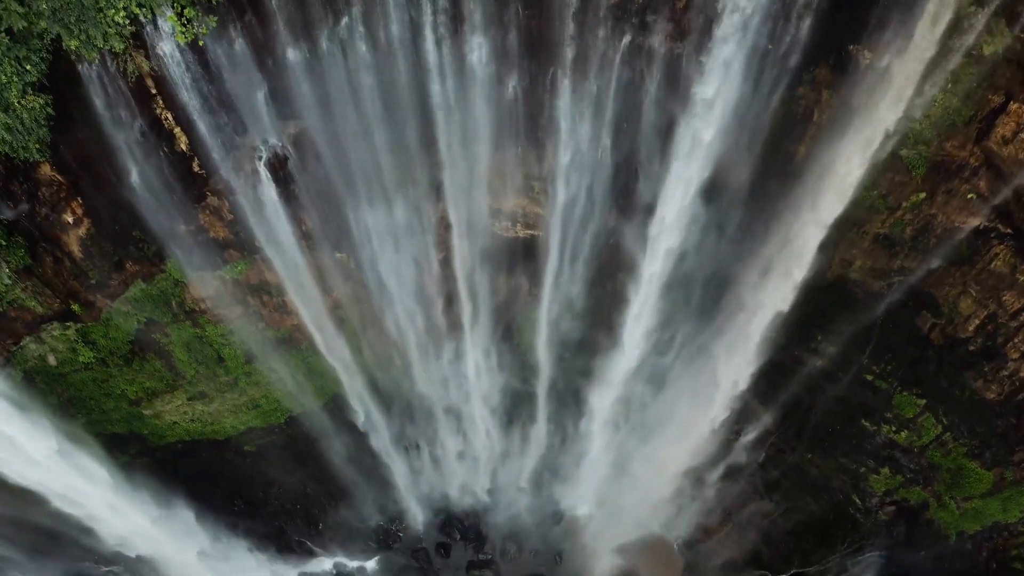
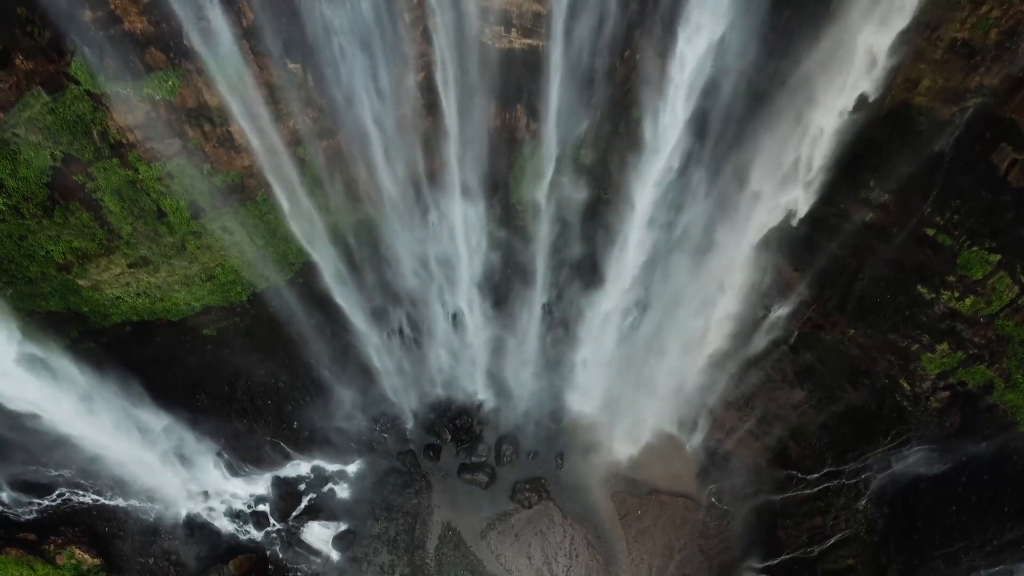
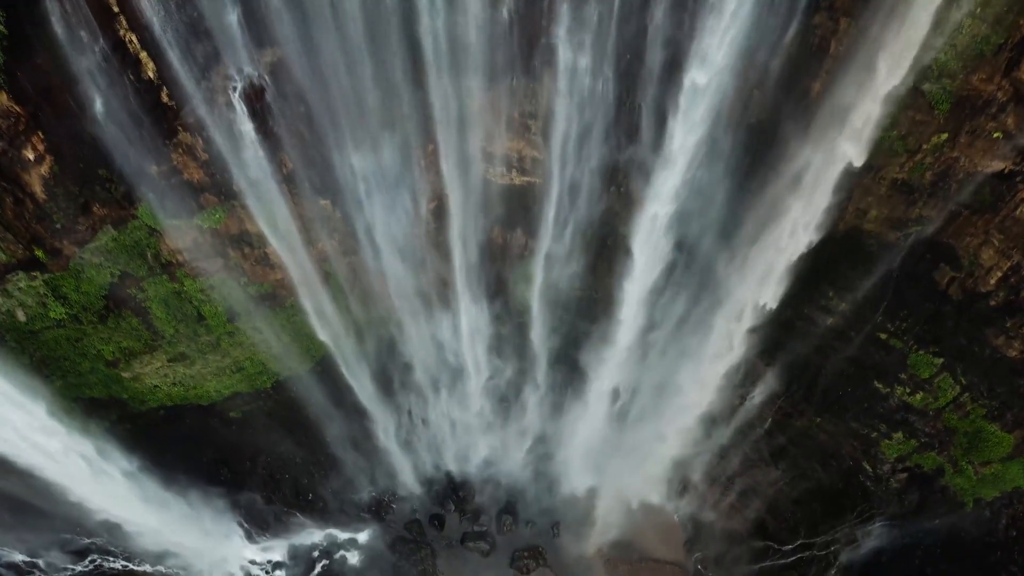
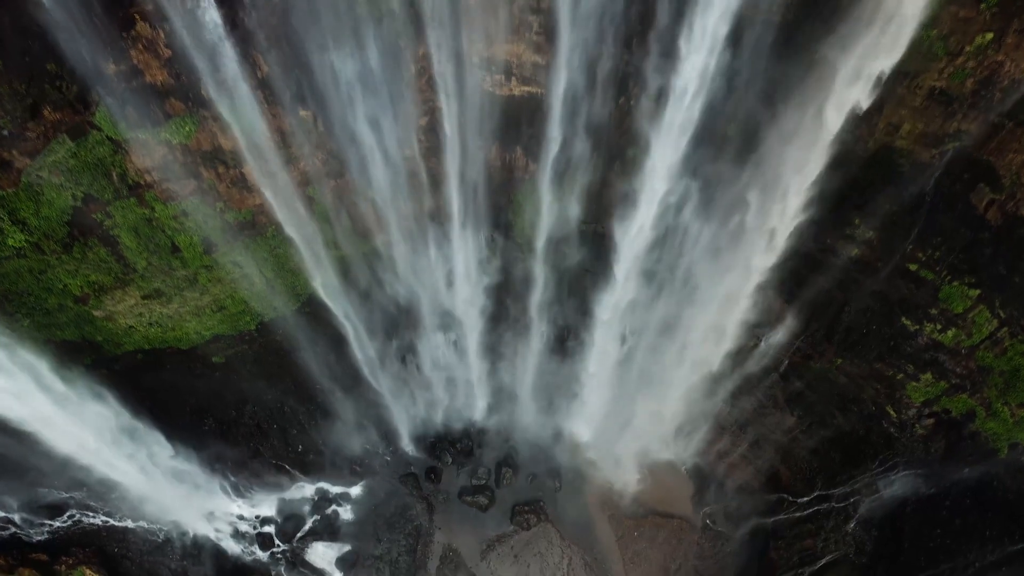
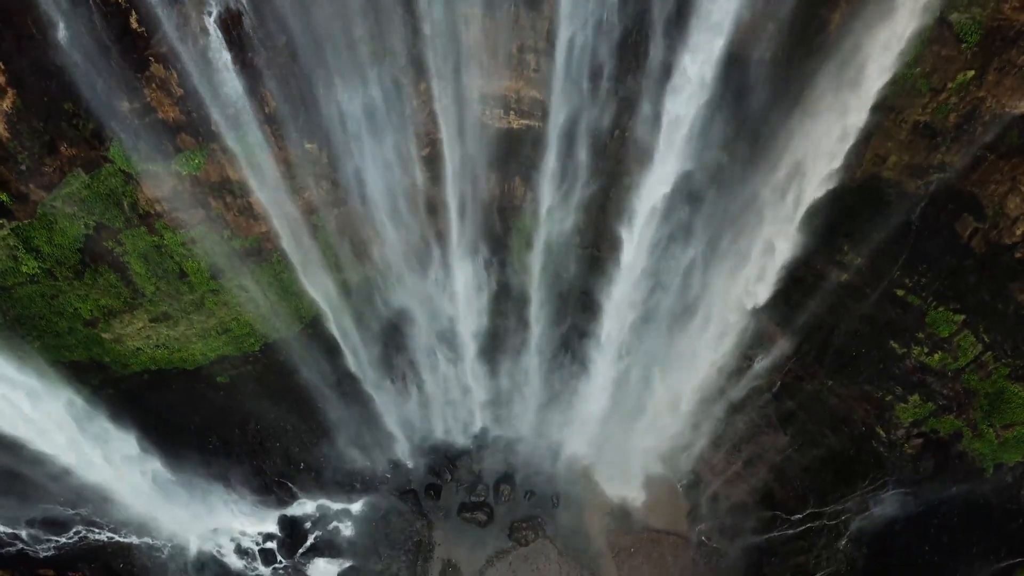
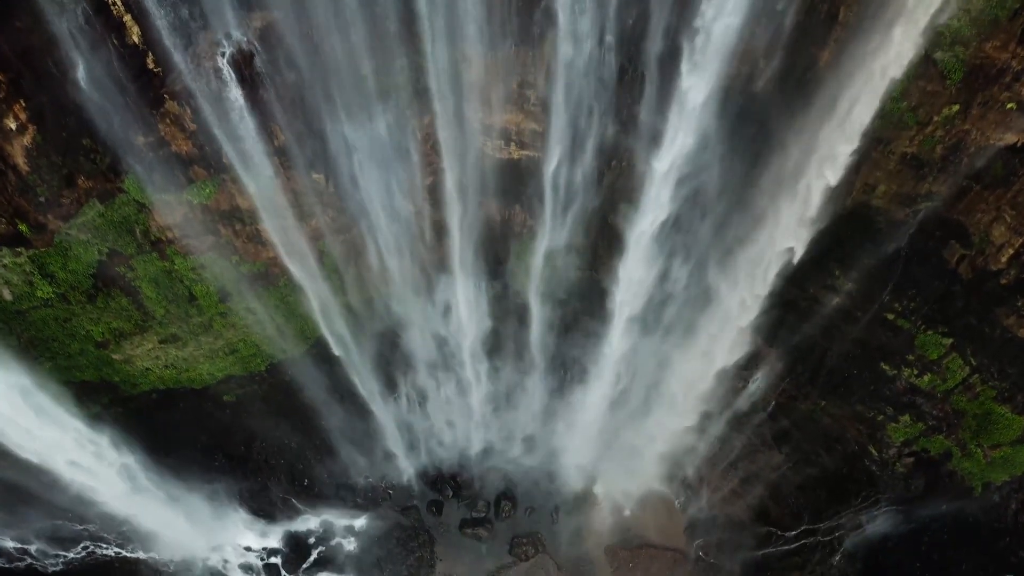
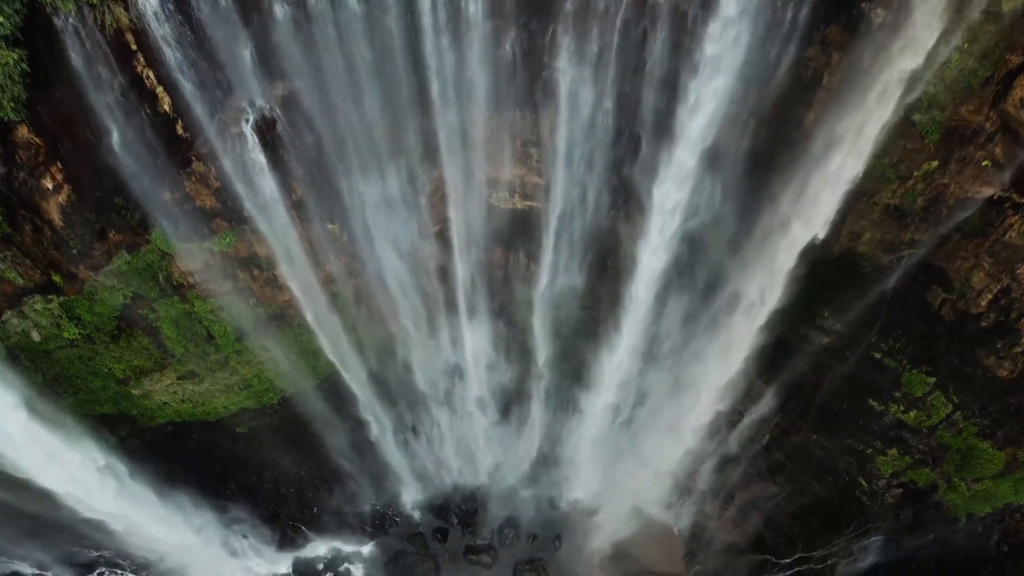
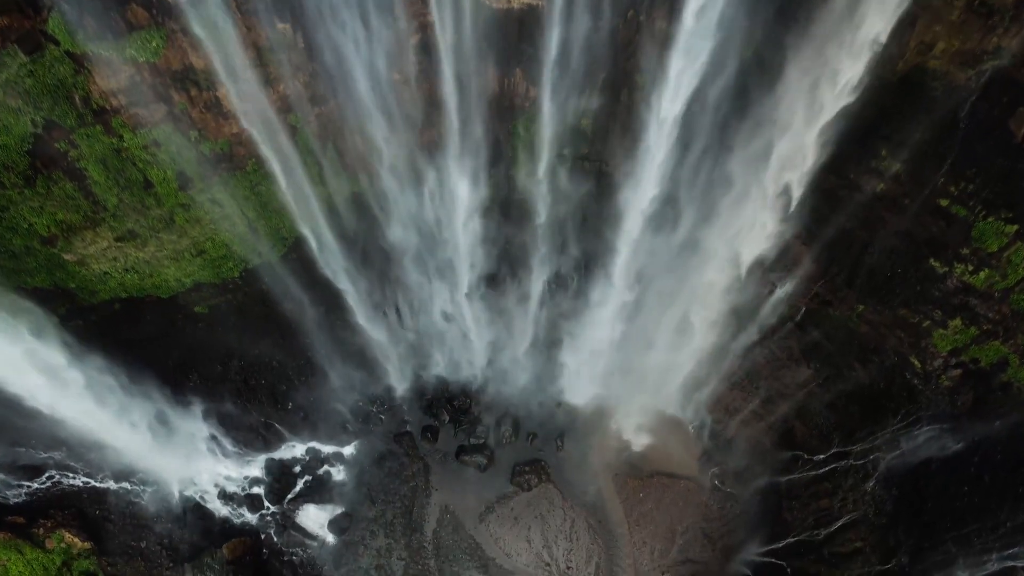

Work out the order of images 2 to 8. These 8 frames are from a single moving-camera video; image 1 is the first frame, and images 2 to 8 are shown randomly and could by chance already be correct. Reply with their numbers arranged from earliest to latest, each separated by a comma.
7, 3, 6, 5, 4, 2, 8
